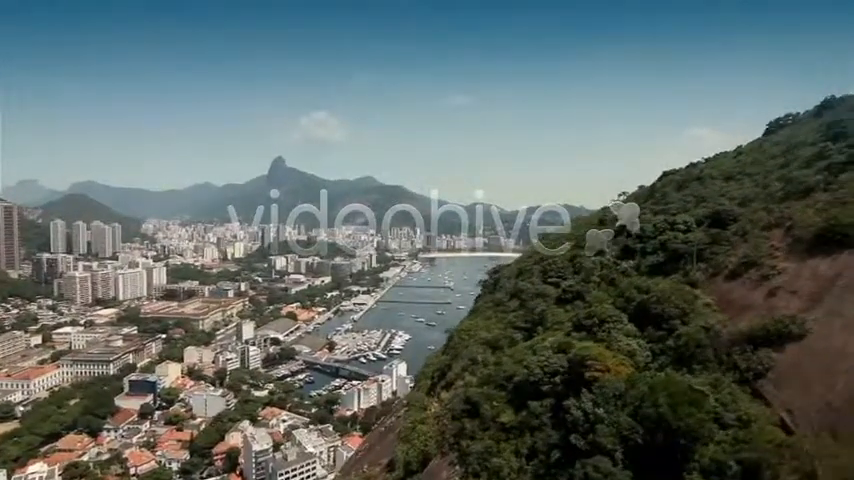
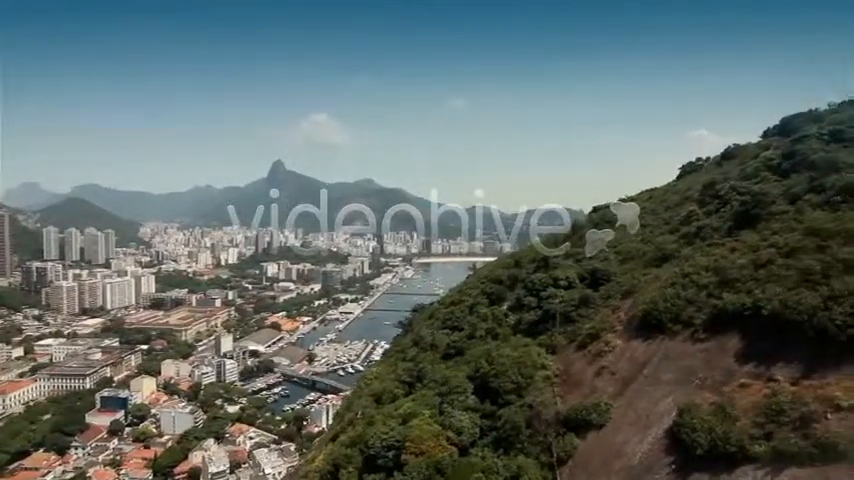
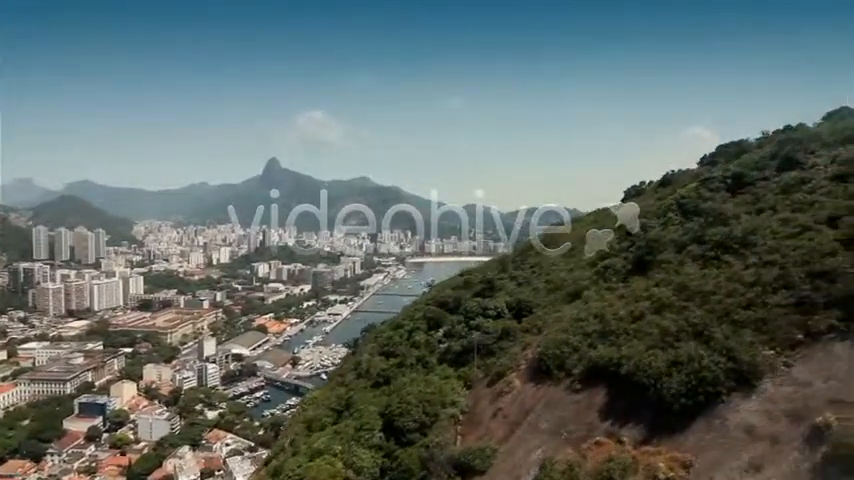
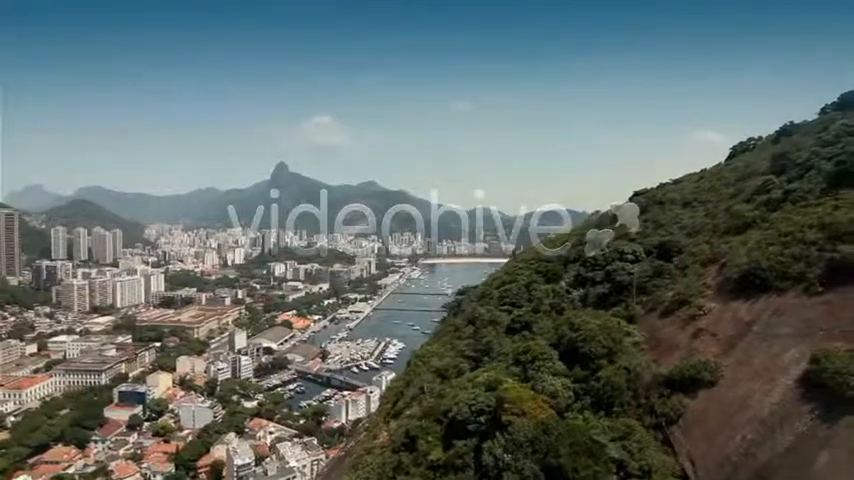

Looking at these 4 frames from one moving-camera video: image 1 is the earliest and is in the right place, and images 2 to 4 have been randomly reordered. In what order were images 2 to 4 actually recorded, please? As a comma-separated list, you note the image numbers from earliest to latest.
4, 2, 3
